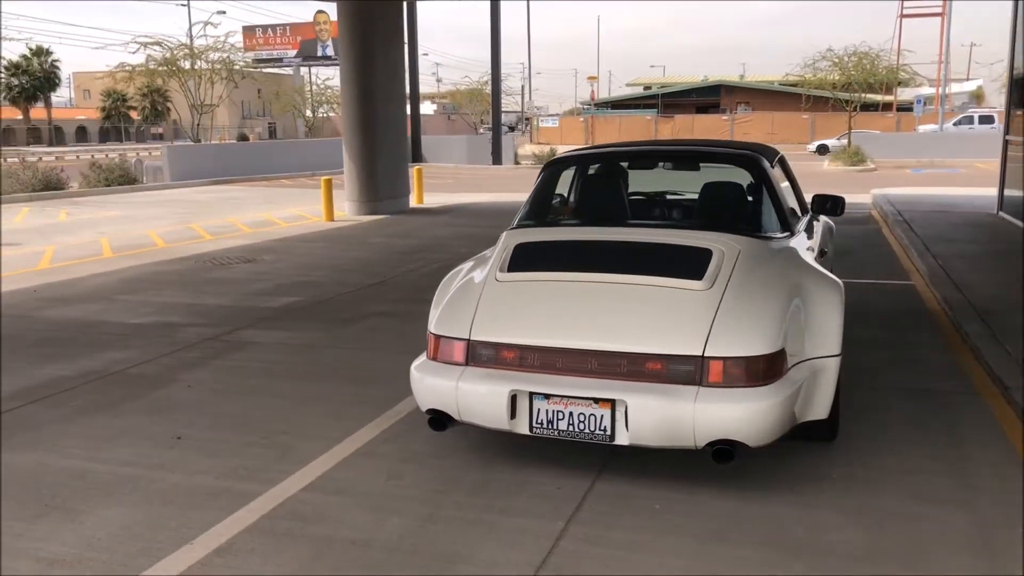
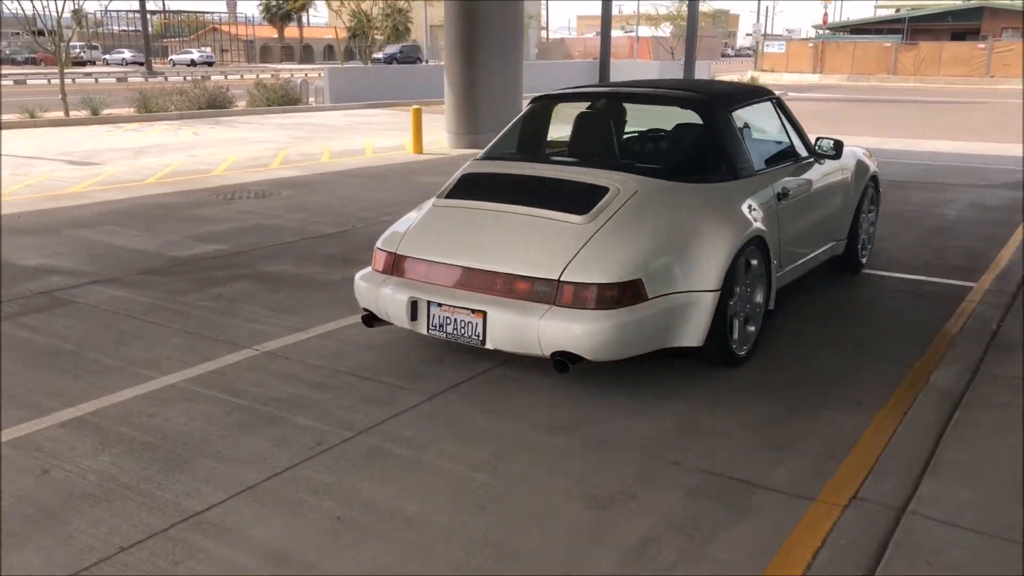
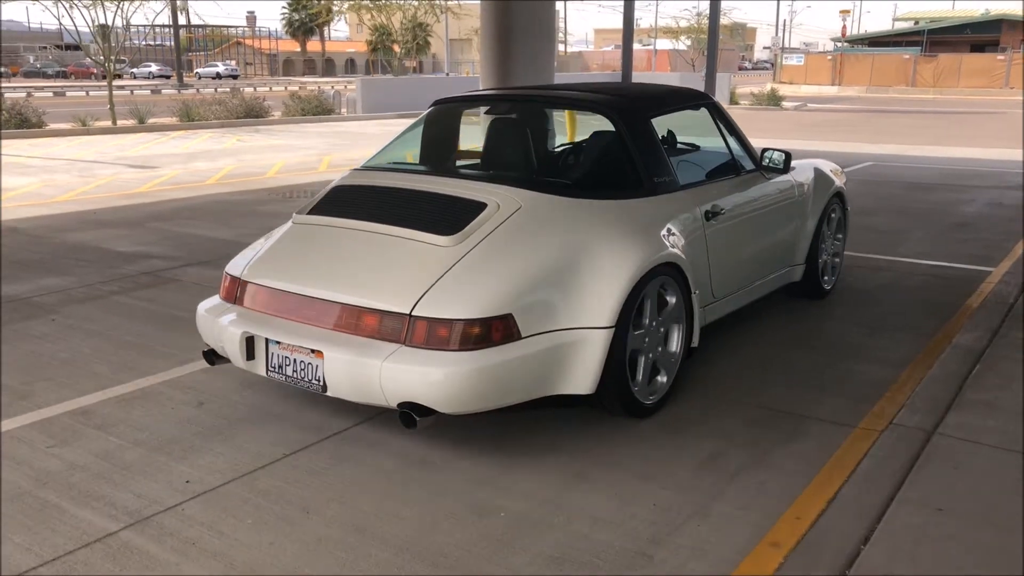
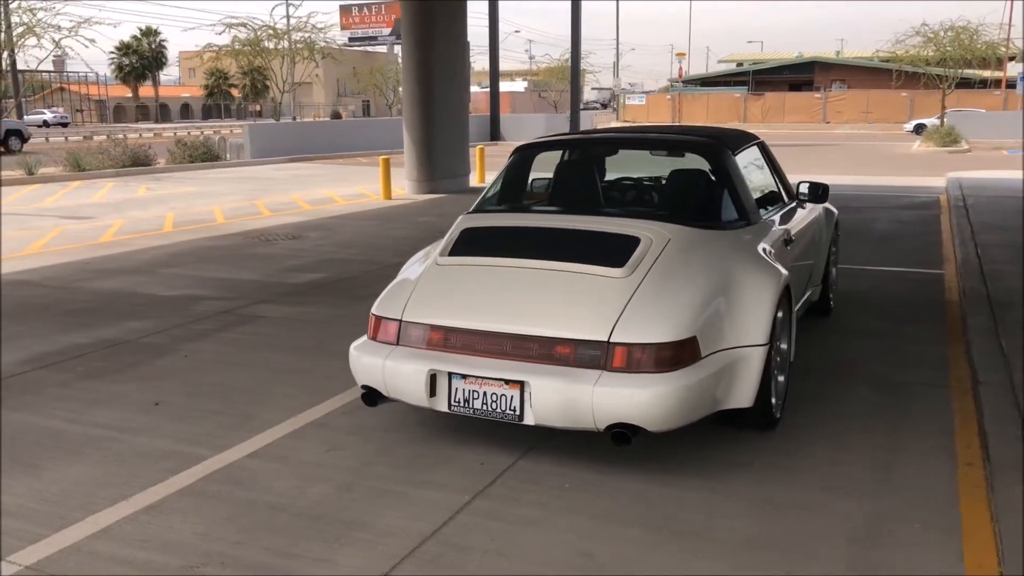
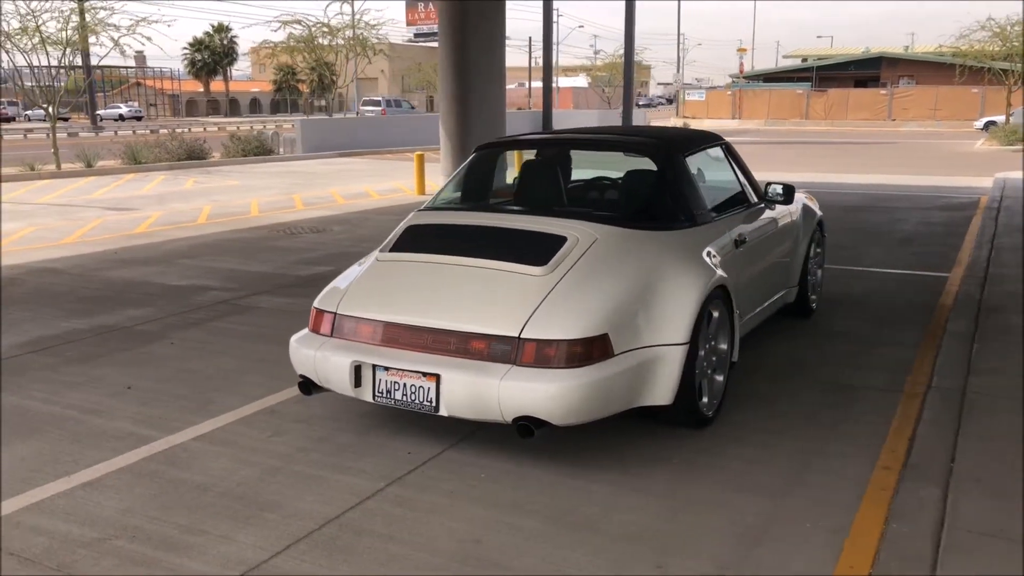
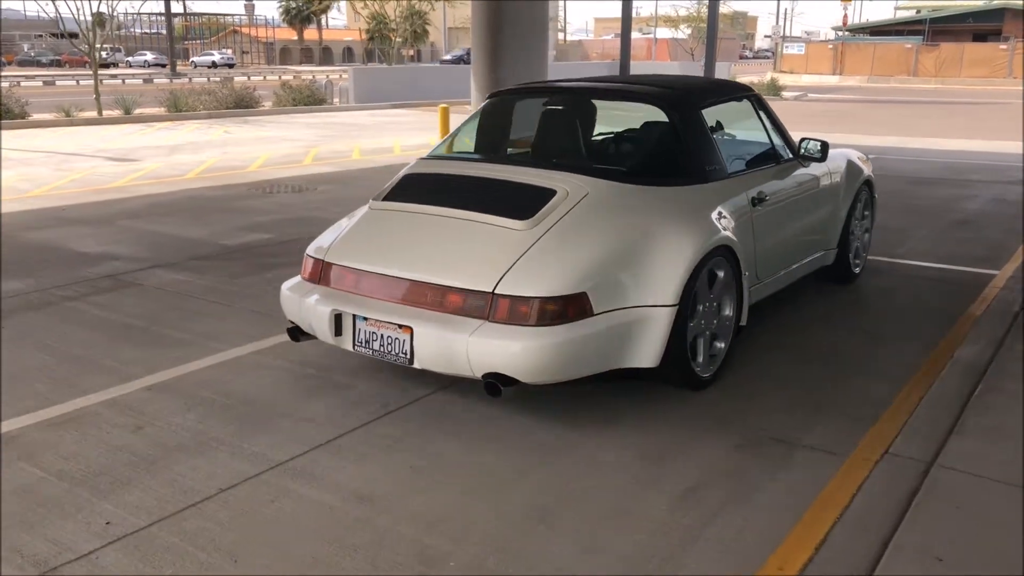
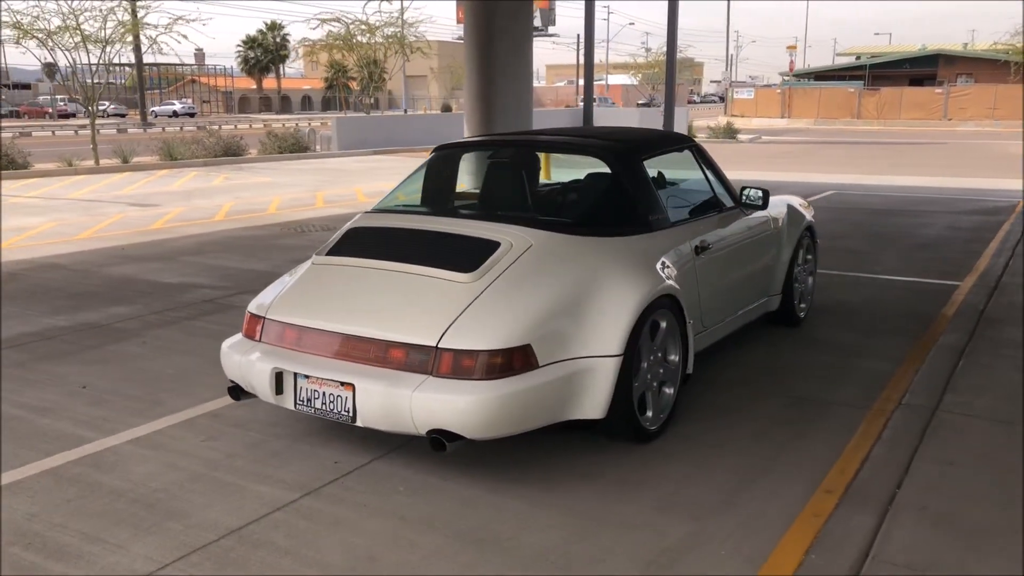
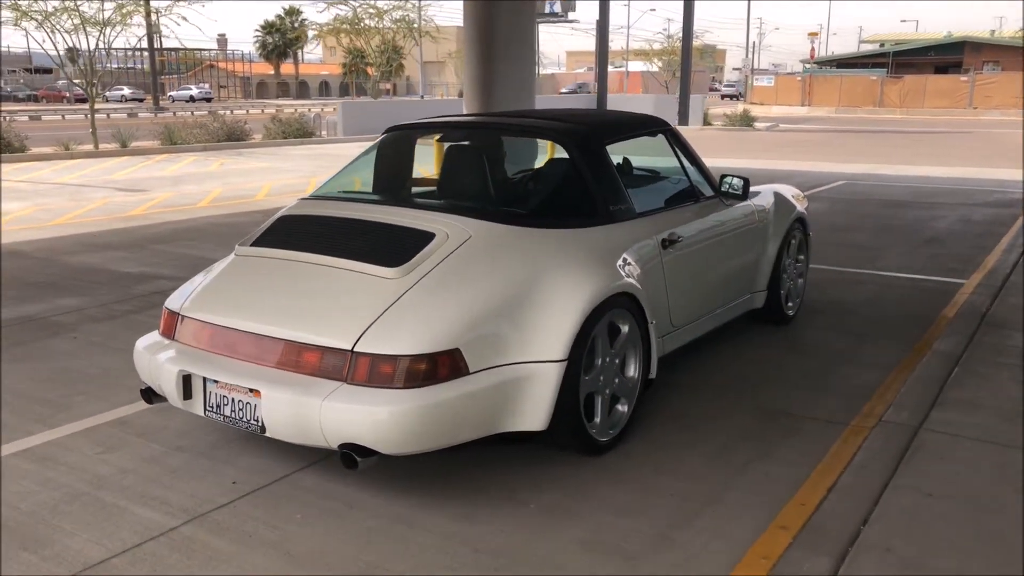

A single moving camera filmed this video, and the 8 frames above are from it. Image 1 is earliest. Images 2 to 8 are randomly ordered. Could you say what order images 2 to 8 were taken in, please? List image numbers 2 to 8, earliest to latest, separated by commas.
4, 5, 7, 8, 3, 6, 2
